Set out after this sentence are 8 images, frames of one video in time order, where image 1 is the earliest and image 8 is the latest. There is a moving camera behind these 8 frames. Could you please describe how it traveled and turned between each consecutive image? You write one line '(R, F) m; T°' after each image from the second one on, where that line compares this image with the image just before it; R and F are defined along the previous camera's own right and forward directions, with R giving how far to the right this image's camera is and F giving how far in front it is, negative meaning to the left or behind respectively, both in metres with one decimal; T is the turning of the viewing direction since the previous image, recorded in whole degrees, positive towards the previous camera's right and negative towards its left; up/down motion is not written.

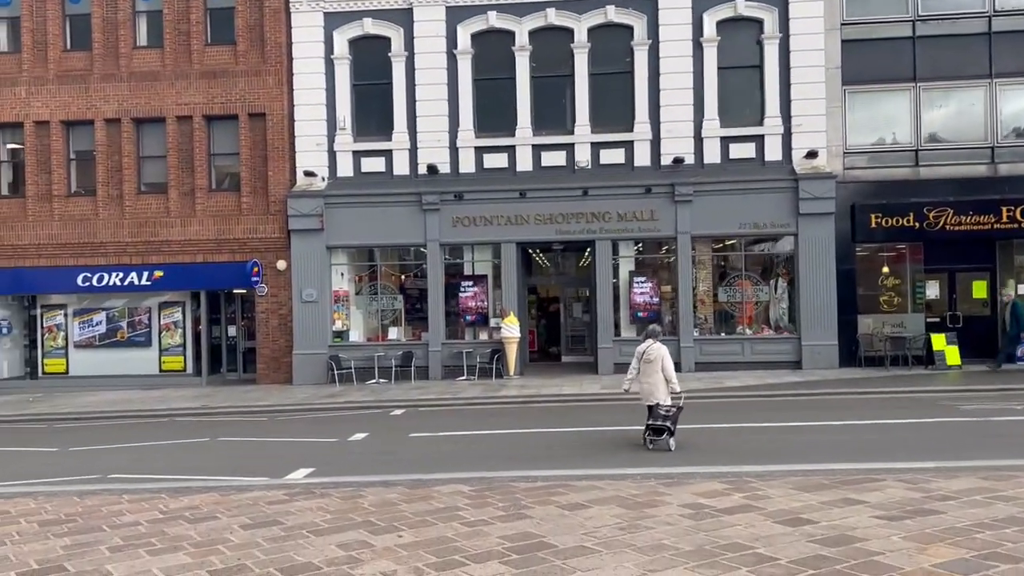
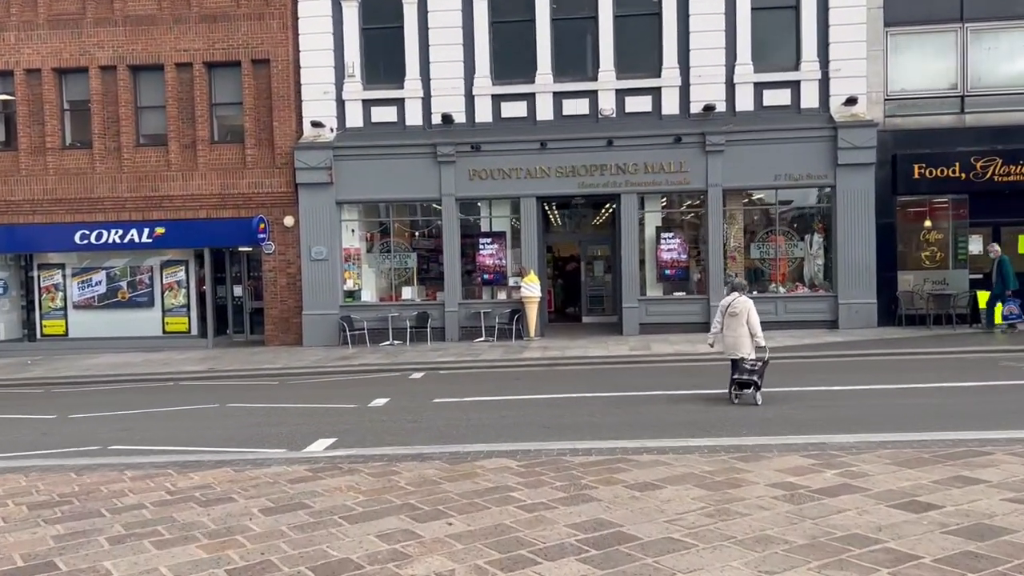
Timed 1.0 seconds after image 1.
(-0.4, +1.0) m; 0°
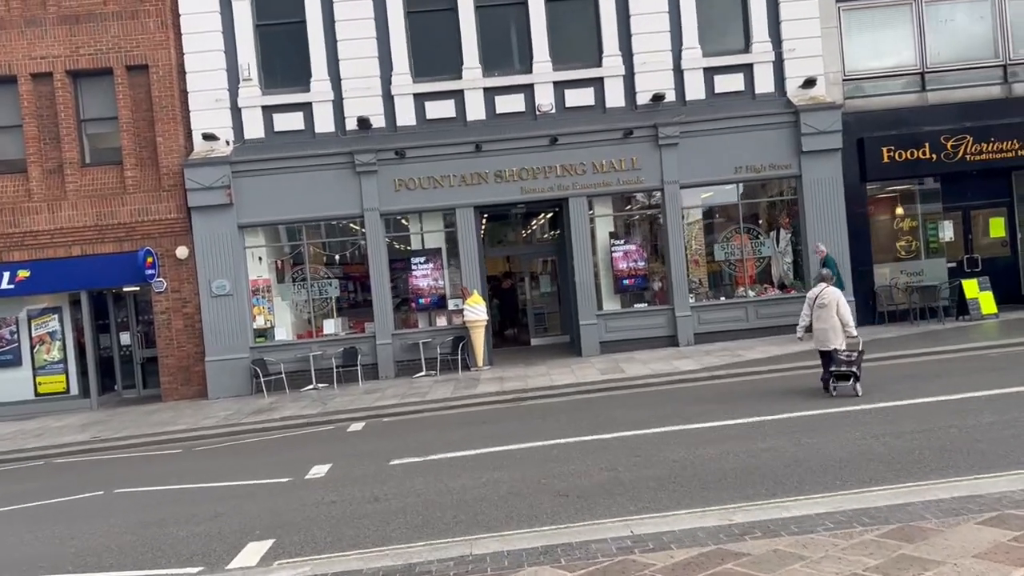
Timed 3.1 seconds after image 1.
(-0.7, +2.5) m; +6°
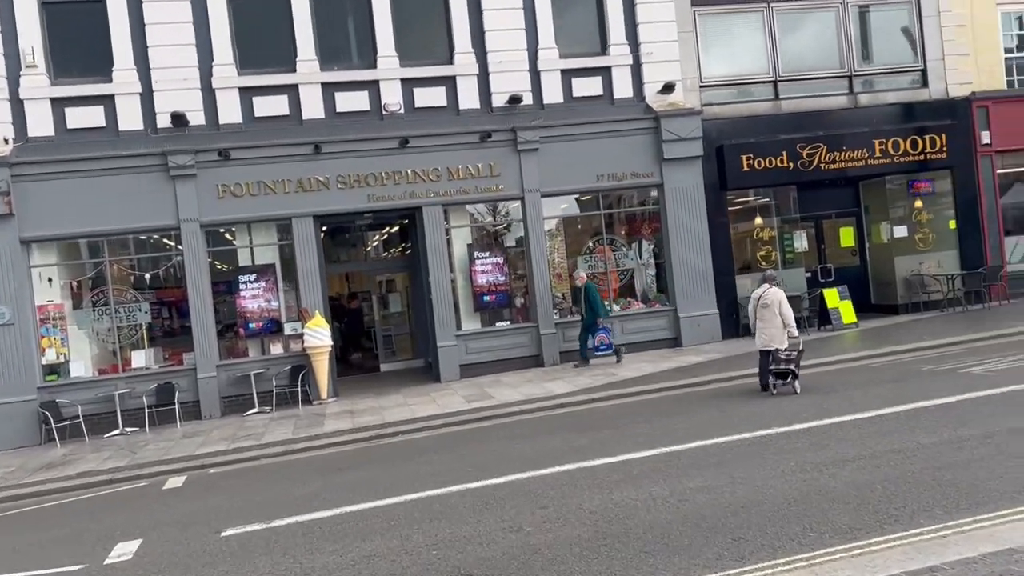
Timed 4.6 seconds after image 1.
(-0.3, +1.7) m; +11°
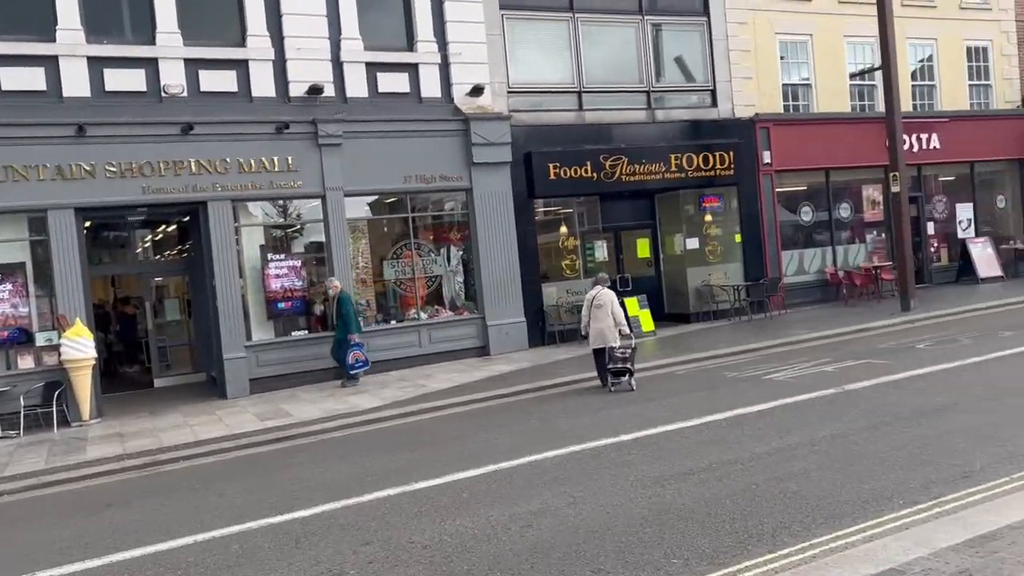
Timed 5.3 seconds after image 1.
(-0.2, +0.8) m; +14°
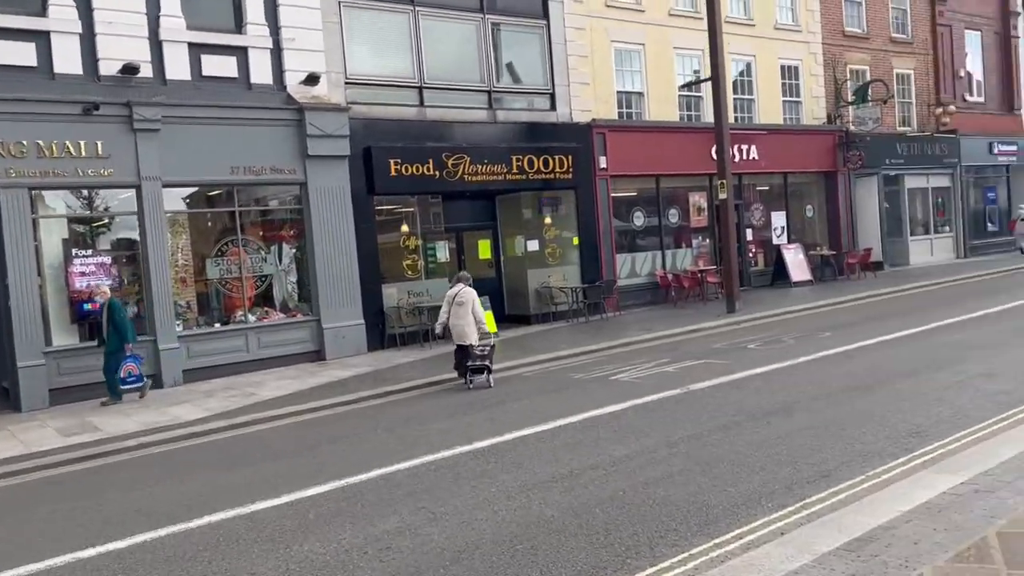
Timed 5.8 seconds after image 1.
(-0.2, +0.4) m; +12°
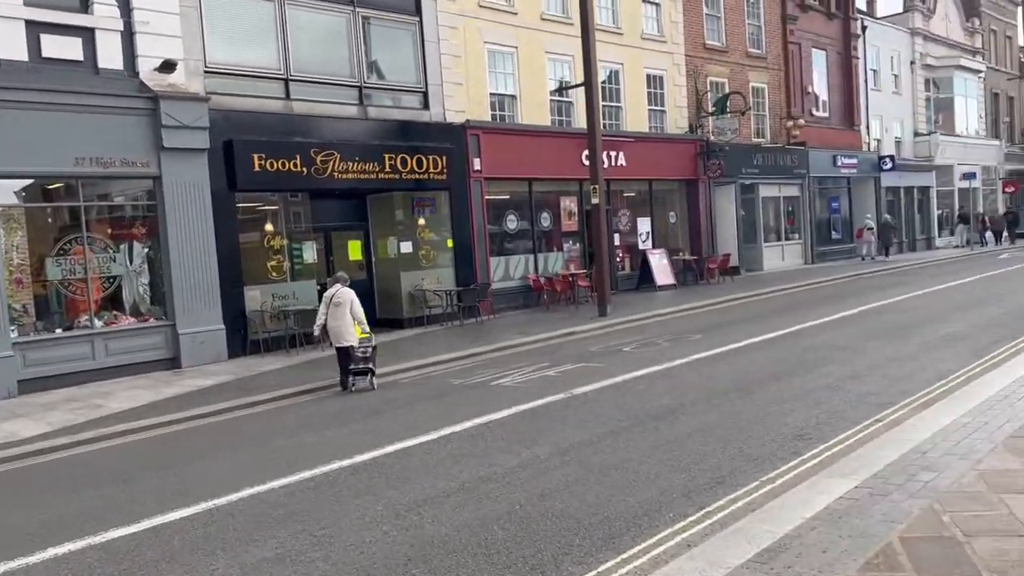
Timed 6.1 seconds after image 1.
(-0.2, +0.3) m; +9°
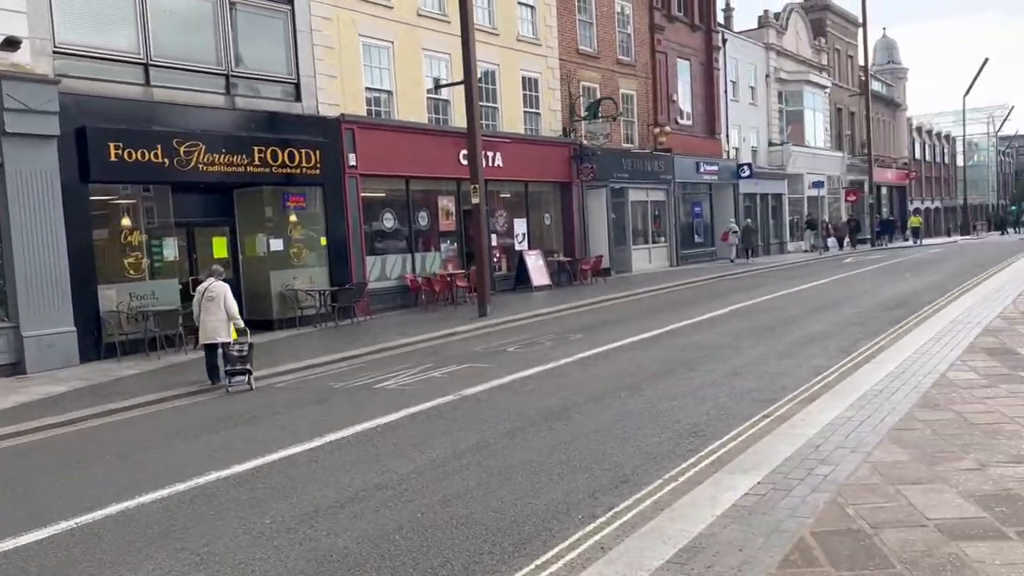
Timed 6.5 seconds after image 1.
(-0.2, +0.2) m; +9°
